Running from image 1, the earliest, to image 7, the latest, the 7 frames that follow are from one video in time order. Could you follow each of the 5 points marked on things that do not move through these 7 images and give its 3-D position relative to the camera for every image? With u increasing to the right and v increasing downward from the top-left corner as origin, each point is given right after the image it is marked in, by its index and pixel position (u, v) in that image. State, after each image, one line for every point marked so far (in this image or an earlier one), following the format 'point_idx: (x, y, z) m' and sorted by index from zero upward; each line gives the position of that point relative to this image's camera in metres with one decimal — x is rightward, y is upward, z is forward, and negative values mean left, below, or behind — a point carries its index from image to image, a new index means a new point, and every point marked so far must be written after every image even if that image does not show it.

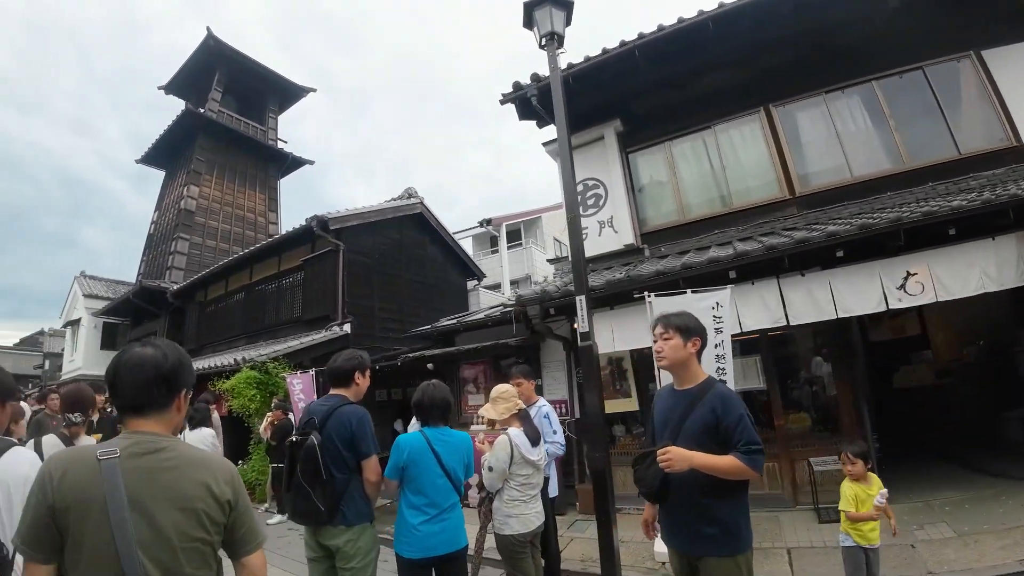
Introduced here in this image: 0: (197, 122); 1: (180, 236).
0: (-10.7, +5.6, +16.3) m
1: (-10.4, +1.6, +15.1) m
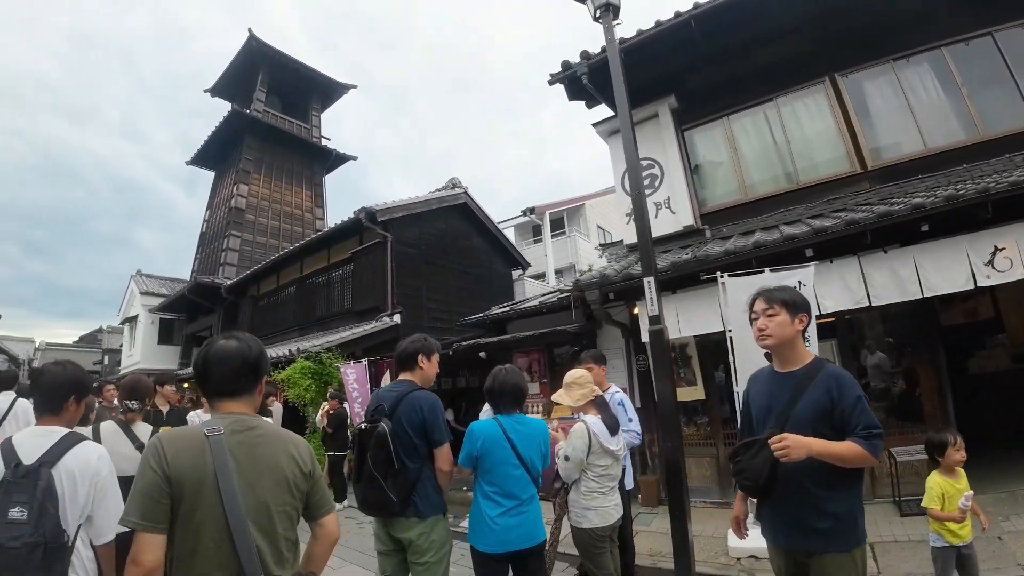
0: (-9.3, +5.8, +16.7) m
1: (-9.0, +1.7, +15.5) m
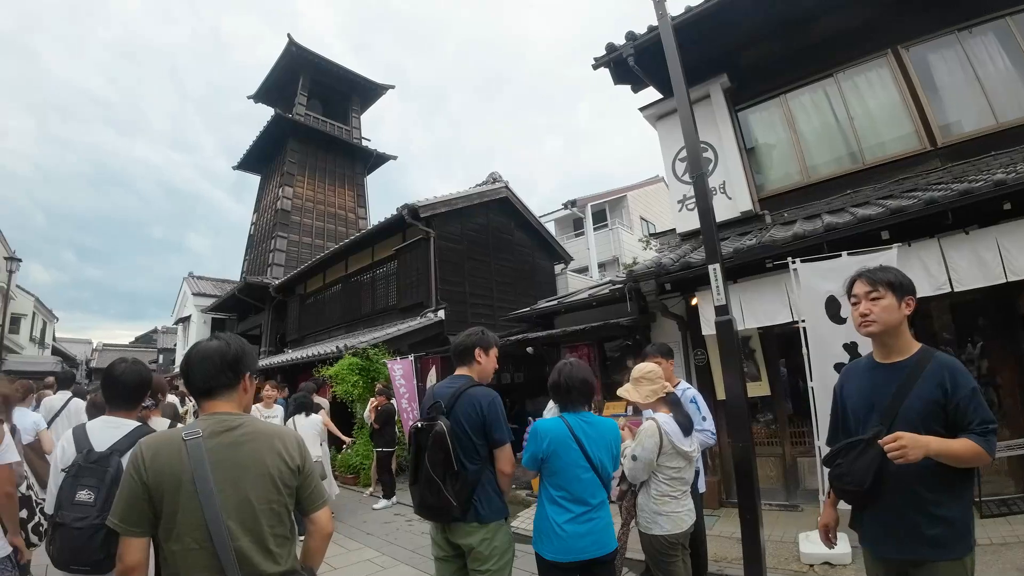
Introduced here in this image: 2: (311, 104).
0: (-7.9, +5.8, +17.1) m
1: (-7.7, +1.8, +15.9) m
2: (-8.3, +7.6, +19.8) m
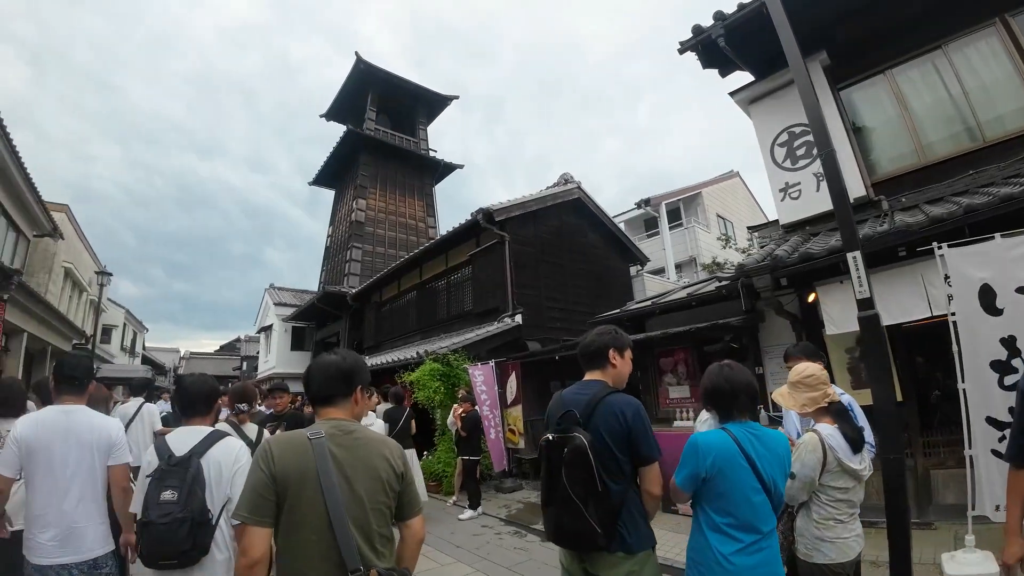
0: (-5.5, +5.5, +17.7) m
1: (-5.3, +1.5, +16.4) m
2: (-5.6, +7.2, +20.4) m
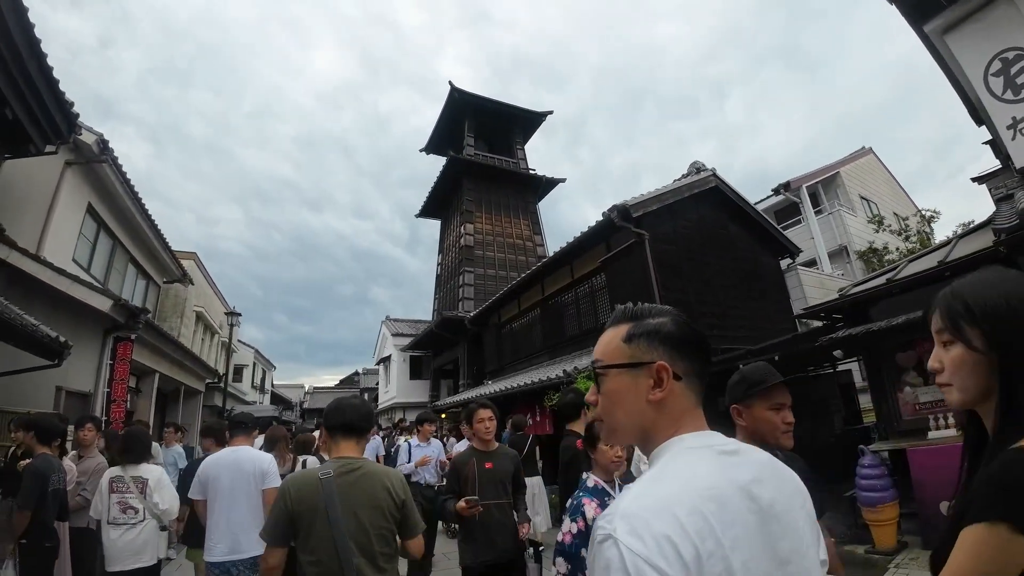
0: (-1.8, +4.5, +17.5) m
1: (-1.5, +0.6, +15.9) m
2: (-1.5, +6.1, +20.3) m
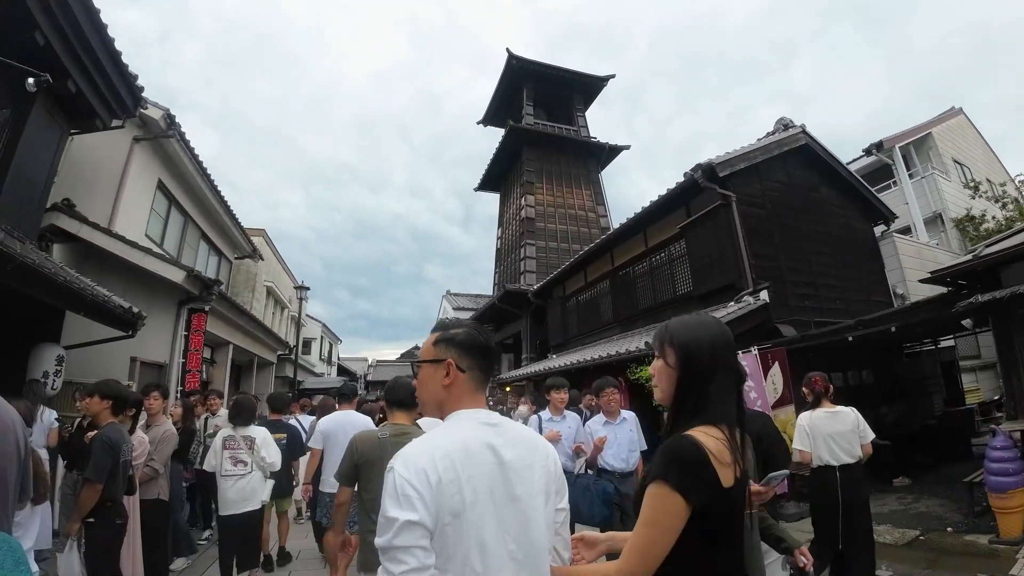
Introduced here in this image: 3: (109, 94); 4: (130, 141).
0: (+0.3, +5.4, +16.8) m
1: (+0.5, +1.5, +15.4) m
2: (+0.9, +7.1, +19.5) m
3: (-5.0, +2.5, +6.0) m
4: (-5.7, +2.2, +7.2) m
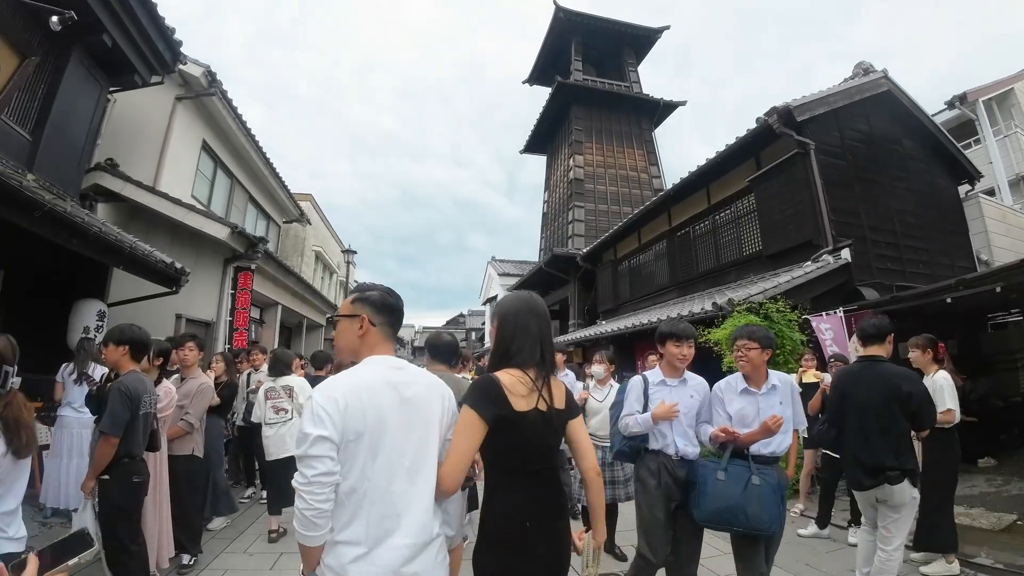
0: (+1.9, +6.6, +16.0) m
1: (+1.9, +2.5, +14.8) m
2: (+2.7, +8.5, +18.5) m
3: (-4.4, +3.0, +5.8) m
4: (-5.0, +2.8, +7.2) m
